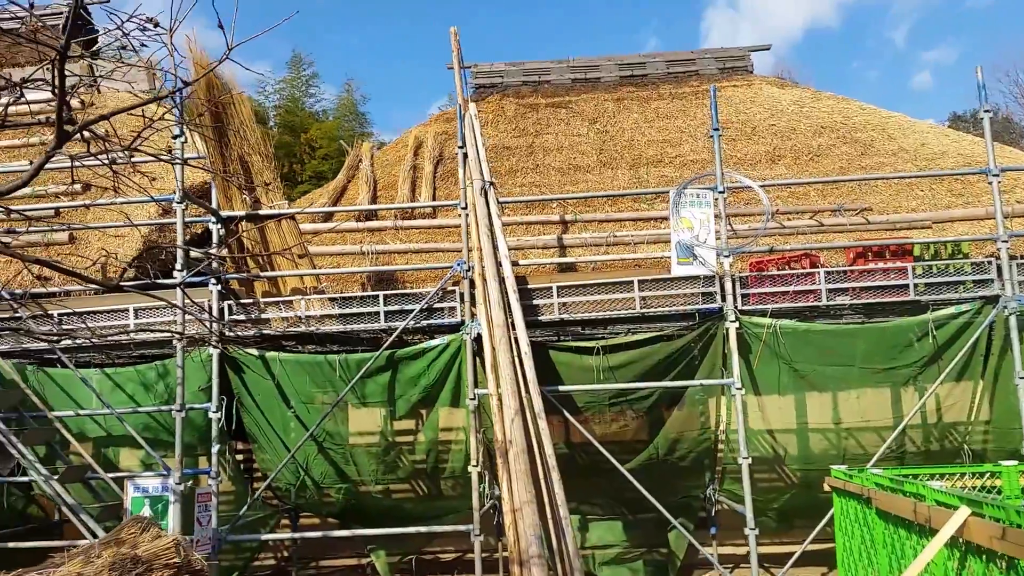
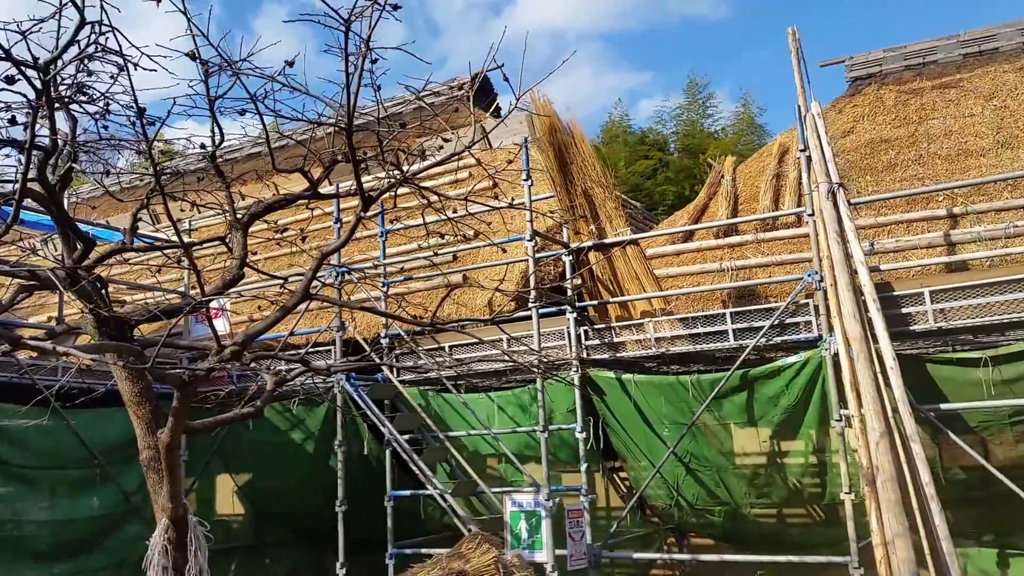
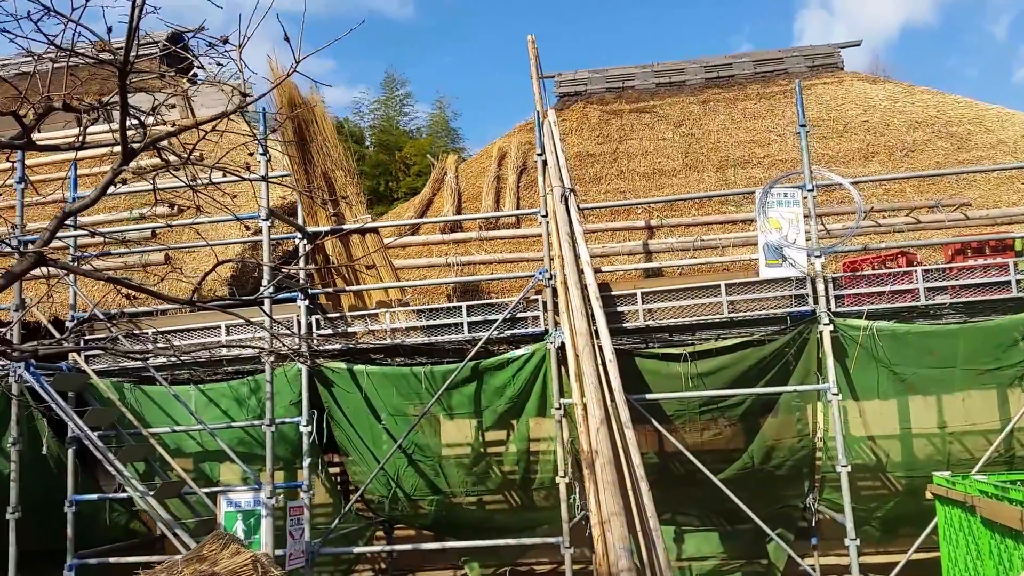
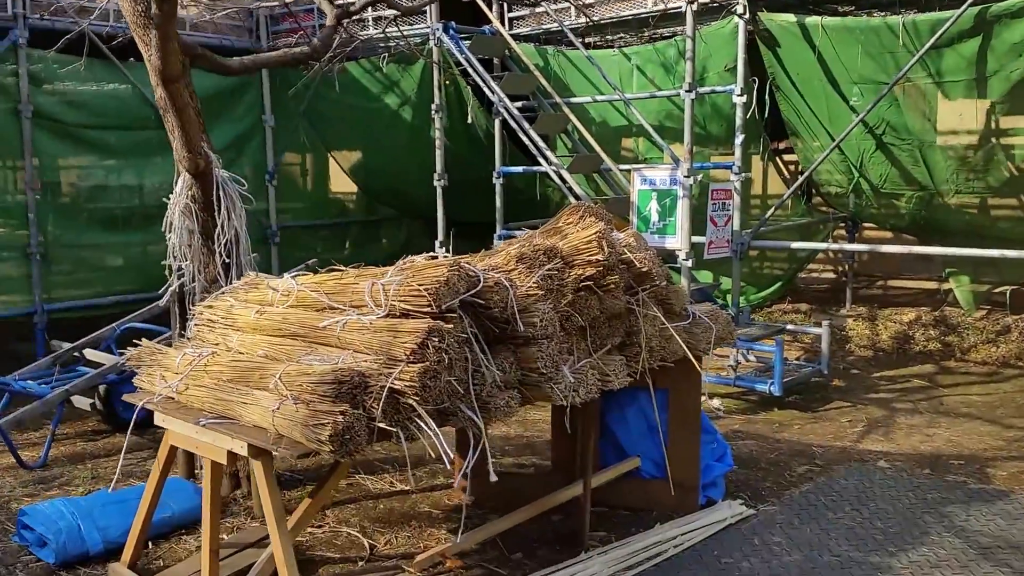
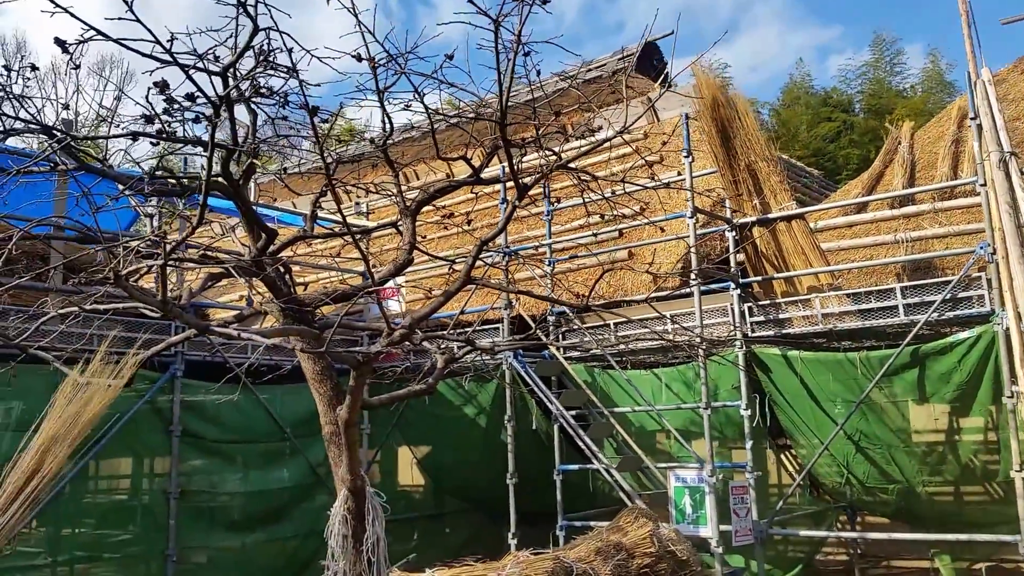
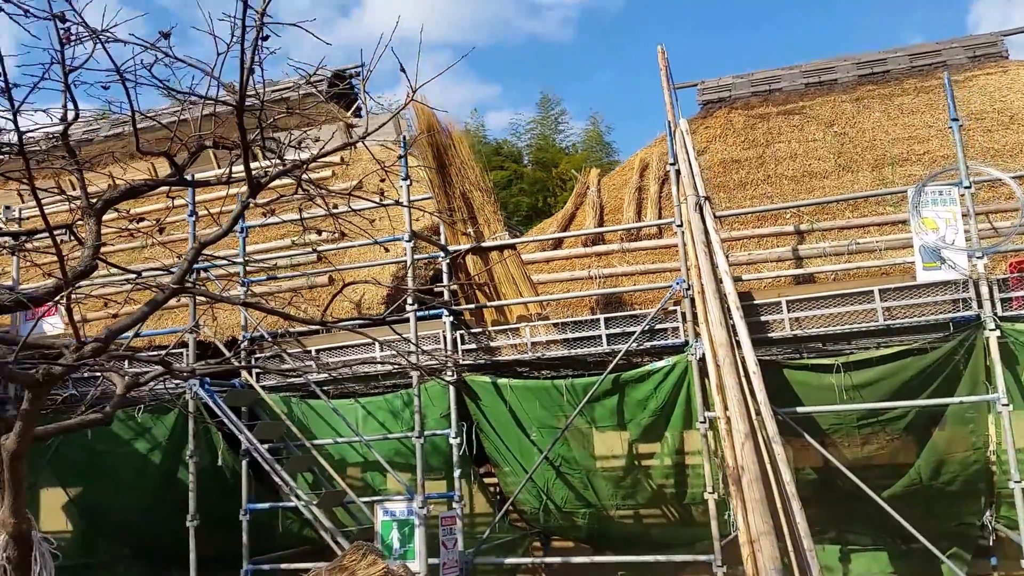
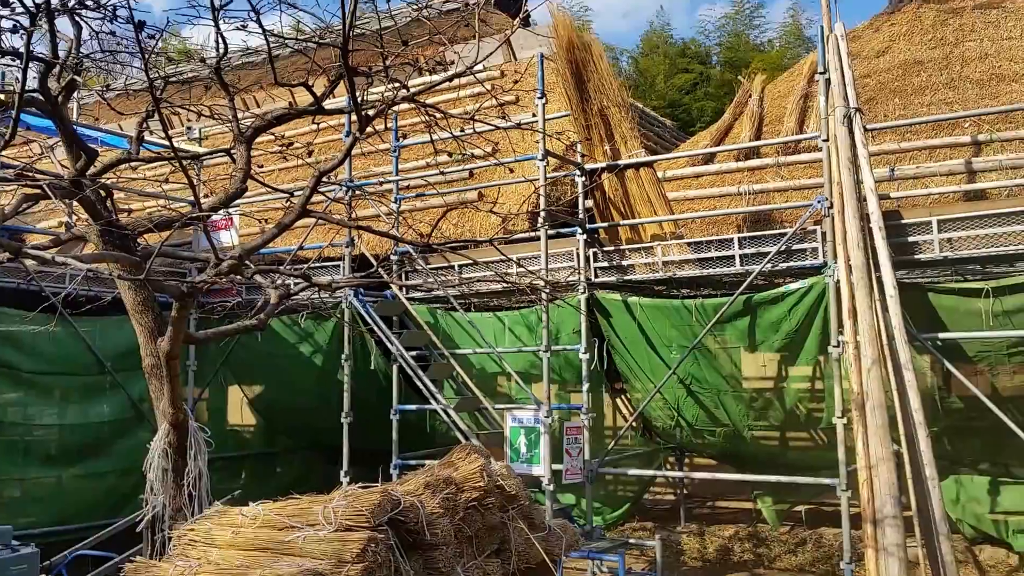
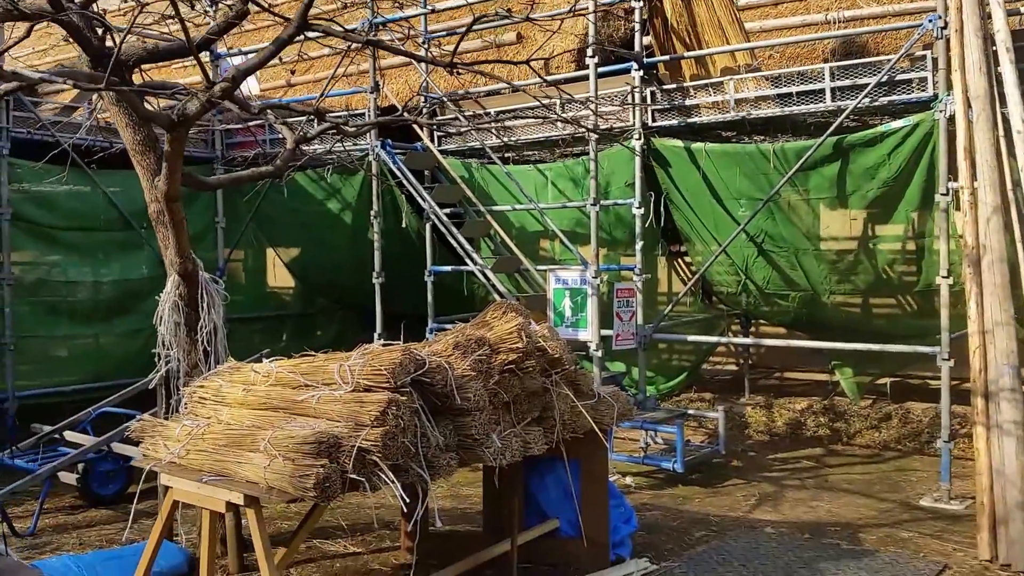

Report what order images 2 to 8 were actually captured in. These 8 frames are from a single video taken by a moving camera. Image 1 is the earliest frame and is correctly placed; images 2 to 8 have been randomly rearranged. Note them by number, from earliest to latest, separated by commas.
3, 6, 2, 5, 7, 8, 4
